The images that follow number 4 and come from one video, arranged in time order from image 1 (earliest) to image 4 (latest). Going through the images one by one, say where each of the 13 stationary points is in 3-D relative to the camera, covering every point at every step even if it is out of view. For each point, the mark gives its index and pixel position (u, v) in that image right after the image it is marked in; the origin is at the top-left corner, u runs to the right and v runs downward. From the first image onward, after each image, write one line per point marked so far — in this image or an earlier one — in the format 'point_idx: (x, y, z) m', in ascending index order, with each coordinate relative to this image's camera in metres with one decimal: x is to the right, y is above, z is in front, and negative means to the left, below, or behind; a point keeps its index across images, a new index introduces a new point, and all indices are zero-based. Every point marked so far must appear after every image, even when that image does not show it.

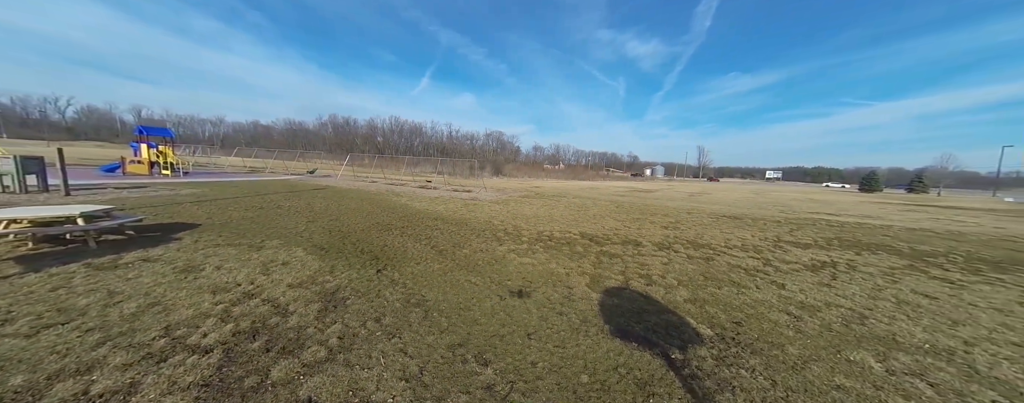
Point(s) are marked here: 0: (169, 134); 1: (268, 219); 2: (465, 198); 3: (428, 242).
0: (-23.6, +4.6, +19.0) m
1: (-8.1, -0.6, +9.1) m
2: (-2.9, +0.2, +17.3) m
3: (-2.4, -1.2, +7.8) m
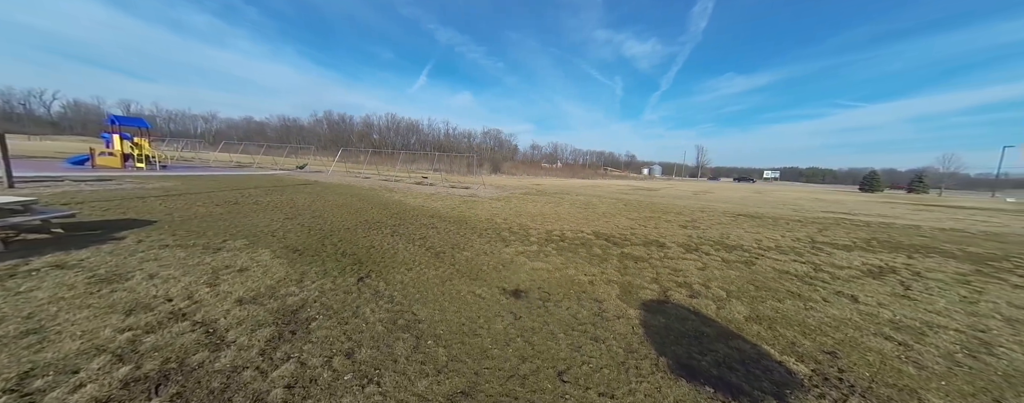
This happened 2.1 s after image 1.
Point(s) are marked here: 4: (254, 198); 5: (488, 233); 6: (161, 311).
0: (-23.5, +4.9, +17.7) m
1: (-7.9, -0.4, +8.0) m
2: (-2.8, +0.4, +16.3) m
3: (-2.2, -1.0, +6.7) m
4: (-10.0, +0.1, +10.8) m
5: (-0.7, -0.9, +7.9) m
6: (-4.0, -1.2, +3.1) m
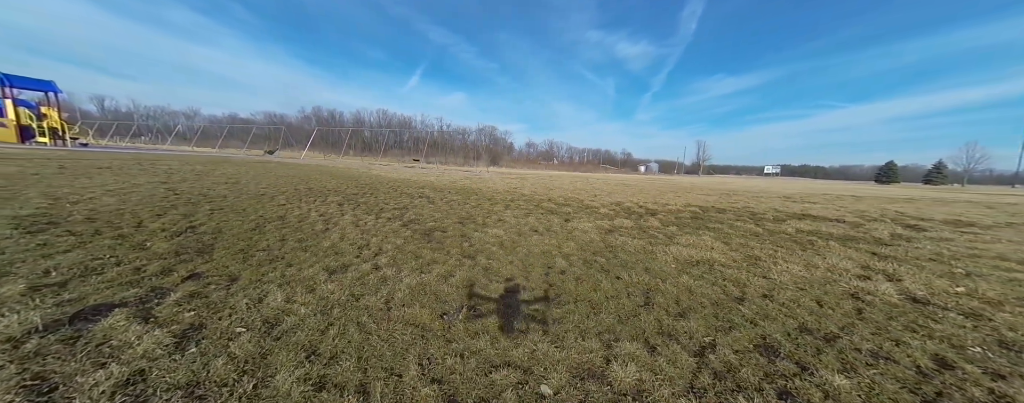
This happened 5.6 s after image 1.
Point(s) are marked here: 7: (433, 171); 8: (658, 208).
0: (-22.9, +5.6, +13.8) m
1: (-7.1, +0.4, +4.4) m
2: (-2.1, +1.3, +12.8) m
3: (-1.4, -0.2, +3.3) m
4: (-9.3, +0.9, +7.2) m
5: (+0.1, 0.0, +4.5) m
6: (-3.1, -0.4, -0.4) m
7: (-4.3, +1.7, +15.2) m
8: (+2.5, -0.1, +4.8) m
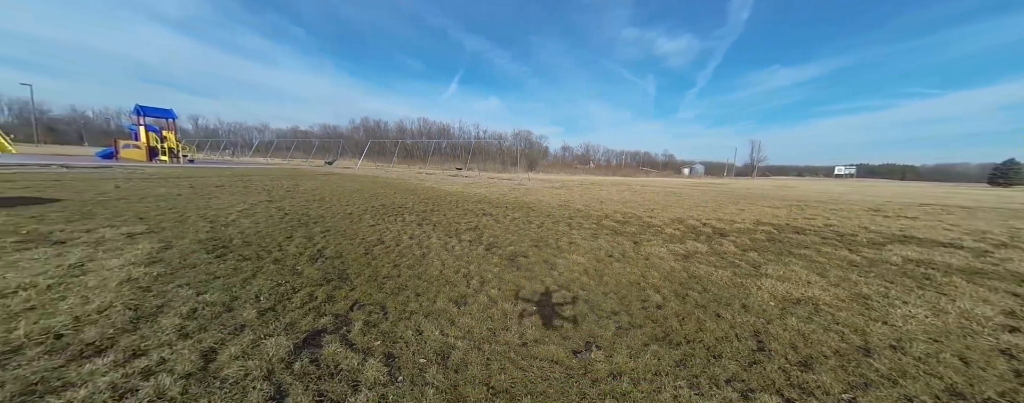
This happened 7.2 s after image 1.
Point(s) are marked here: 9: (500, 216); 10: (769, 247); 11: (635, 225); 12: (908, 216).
0: (-20.6, +5.1, +16.7) m
1: (-6.0, +0.1, +5.4) m
2: (-0.1, +0.8, +13.1) m
3: (-0.5, -0.5, +3.6) m
4: (-7.9, +0.6, +8.4) m
5: (+1.1, -0.3, +4.6) m
6: (-2.6, -0.6, +0.2) m
7: (-2.0, +1.2, +15.8) m
8: (+3.6, -0.4, +4.6) m
9: (-0.2, -0.3, +5.0) m
10: (+3.3, -0.6, +3.5) m
11: (+2.0, -0.4, +4.6) m
12: (+8.9, -0.3, +6.3) m
